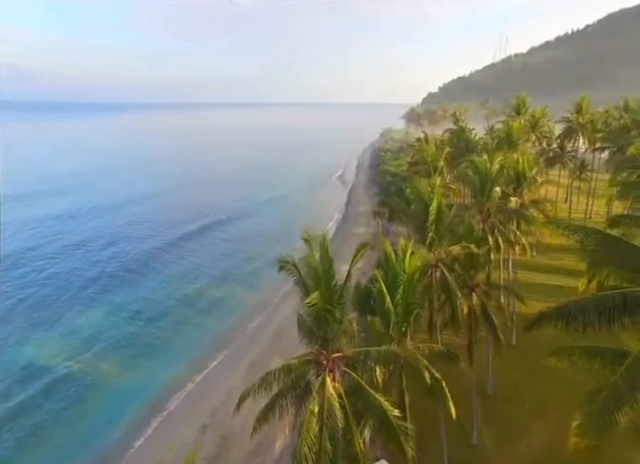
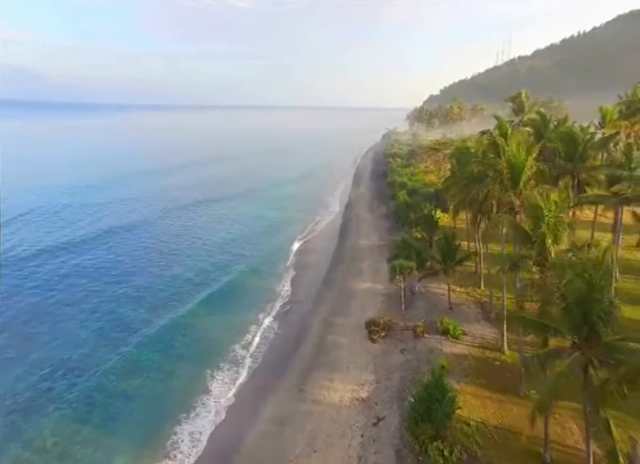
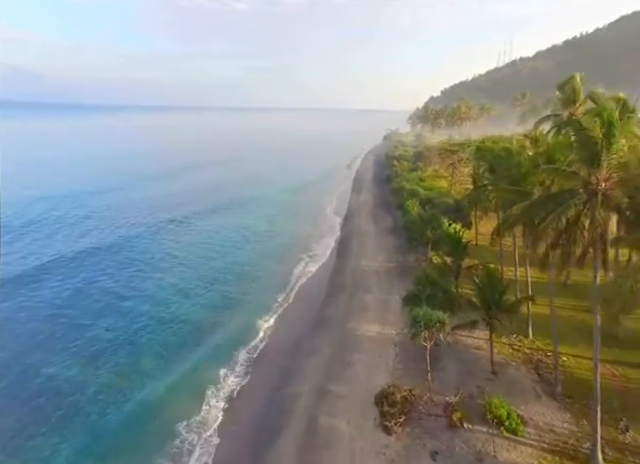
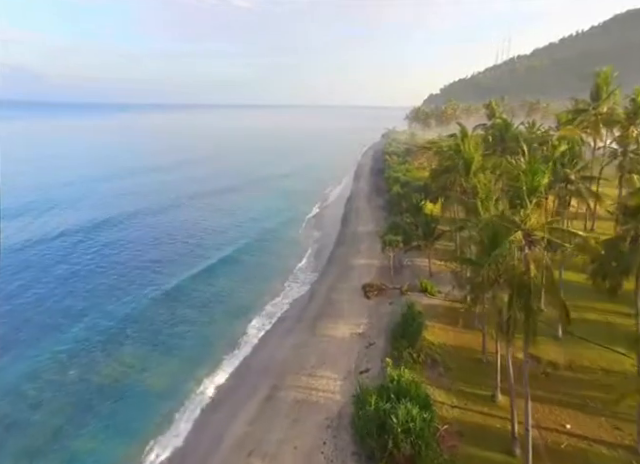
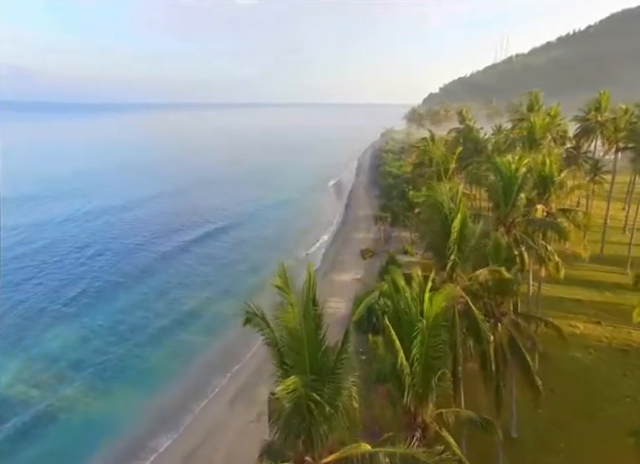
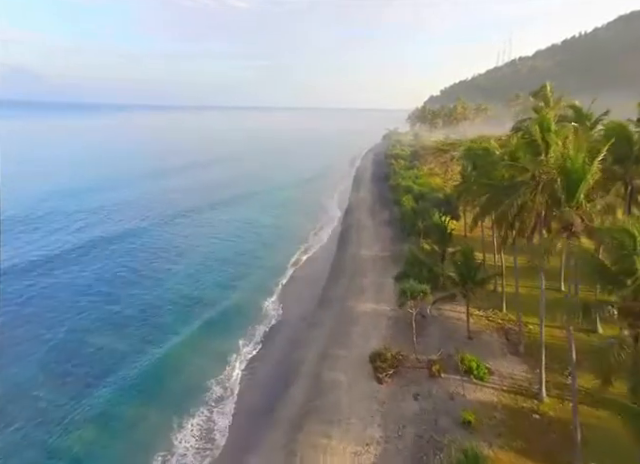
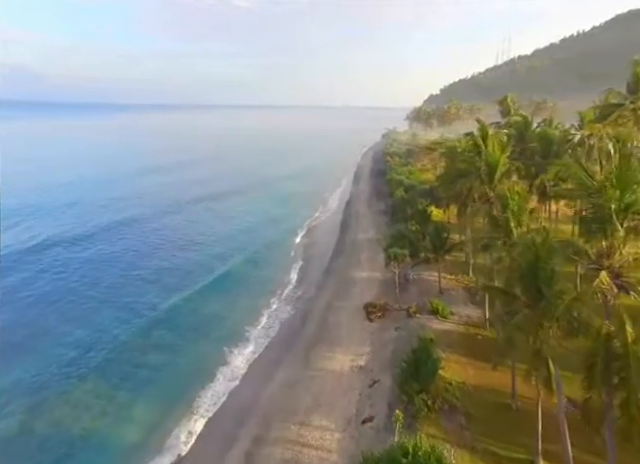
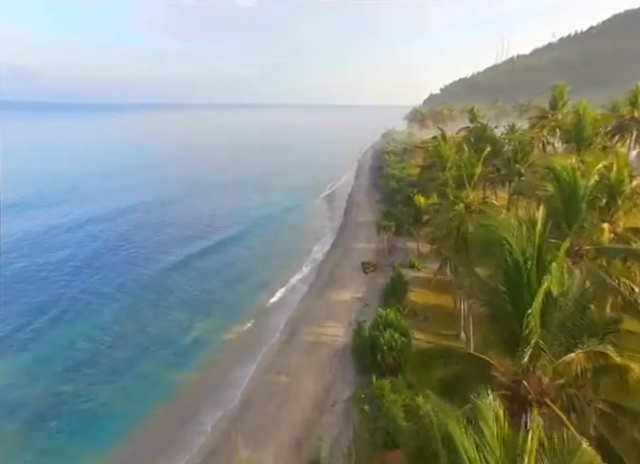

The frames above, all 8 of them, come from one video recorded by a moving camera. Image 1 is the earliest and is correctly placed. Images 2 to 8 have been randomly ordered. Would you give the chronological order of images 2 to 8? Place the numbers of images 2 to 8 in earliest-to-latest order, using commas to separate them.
5, 8, 4, 7, 2, 6, 3
